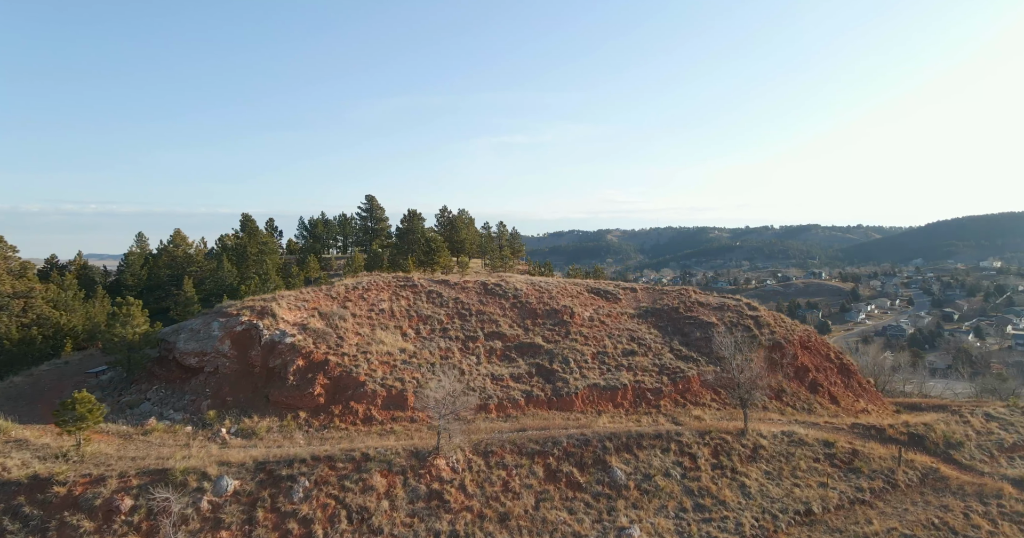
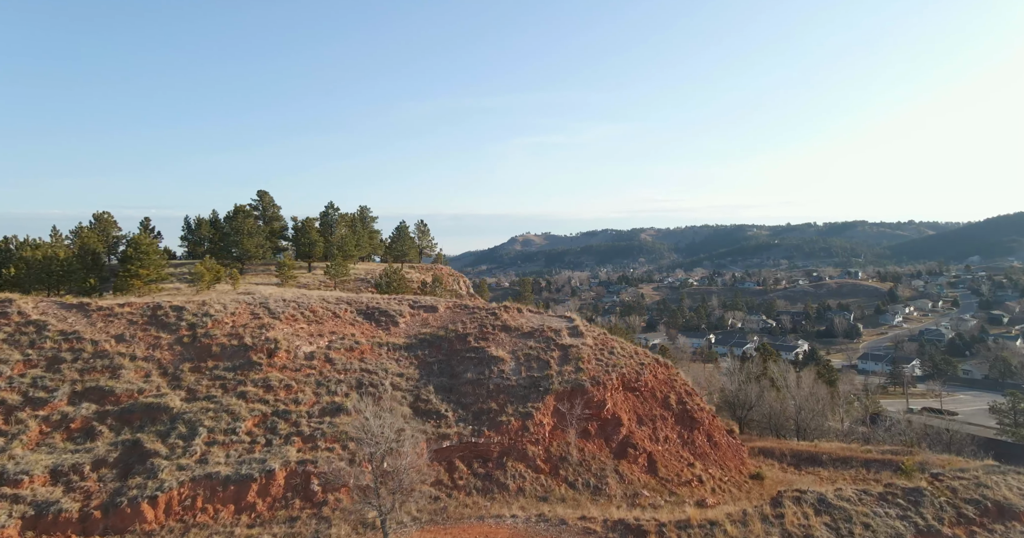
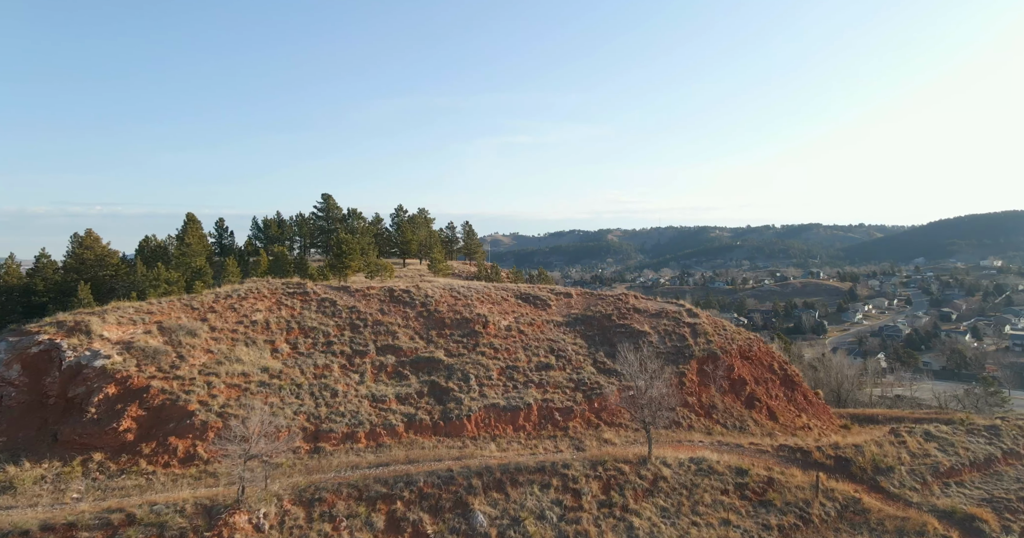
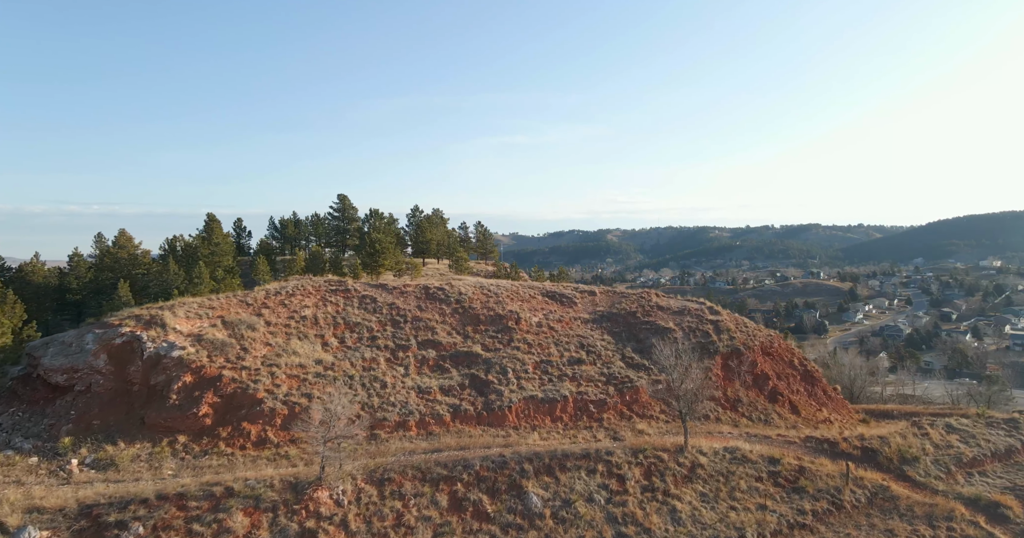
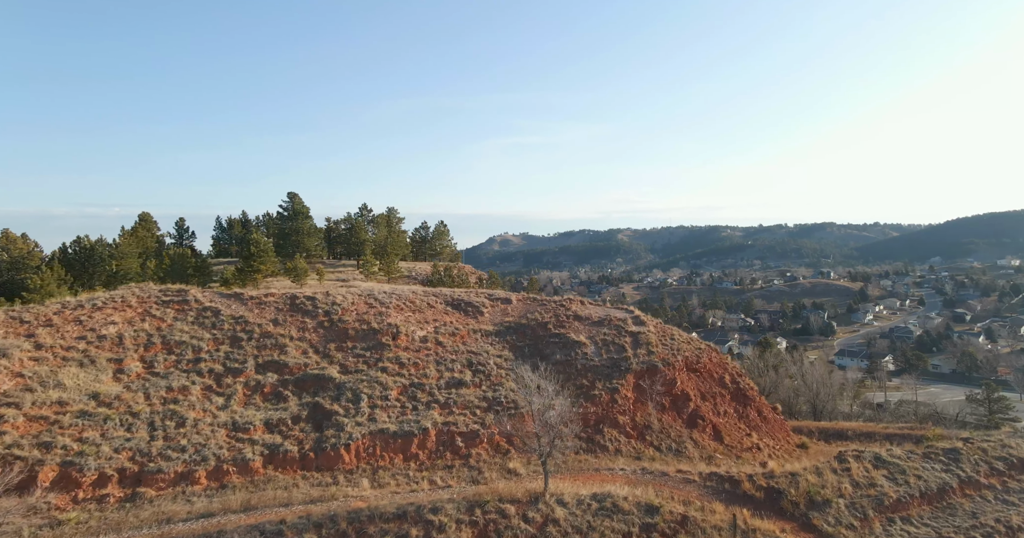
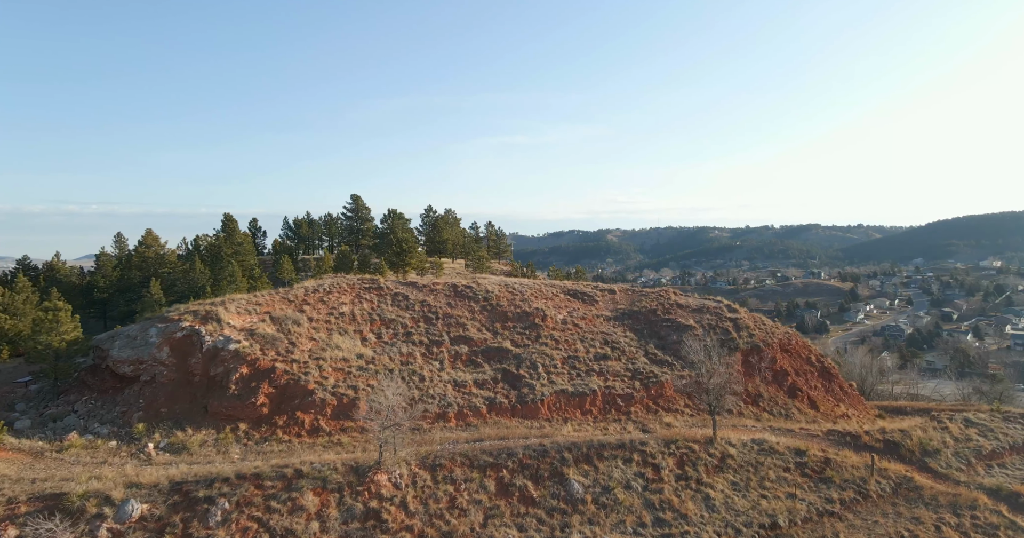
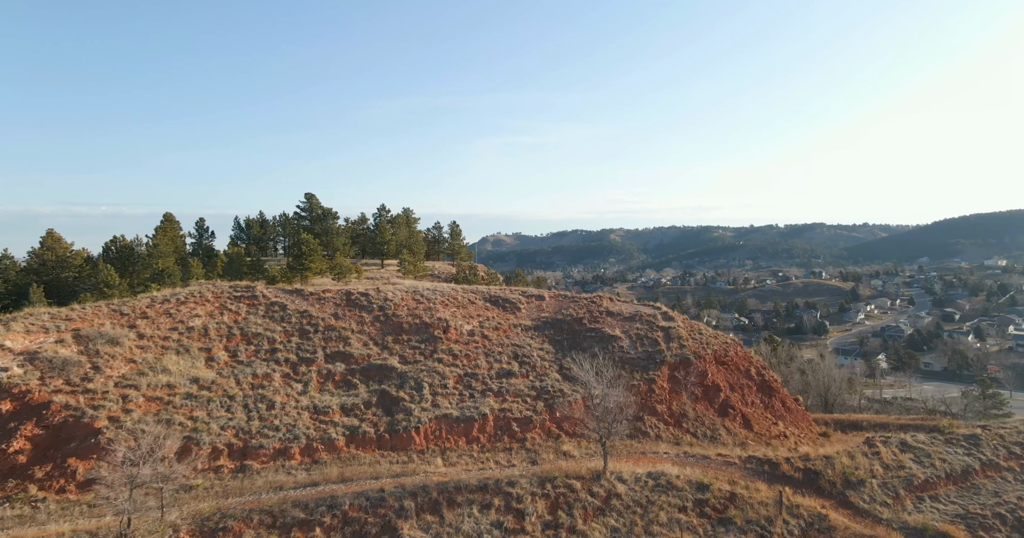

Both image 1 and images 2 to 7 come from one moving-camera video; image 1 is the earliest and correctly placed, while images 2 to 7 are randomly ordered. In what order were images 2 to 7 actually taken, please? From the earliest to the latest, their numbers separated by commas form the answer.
6, 4, 3, 7, 5, 2
